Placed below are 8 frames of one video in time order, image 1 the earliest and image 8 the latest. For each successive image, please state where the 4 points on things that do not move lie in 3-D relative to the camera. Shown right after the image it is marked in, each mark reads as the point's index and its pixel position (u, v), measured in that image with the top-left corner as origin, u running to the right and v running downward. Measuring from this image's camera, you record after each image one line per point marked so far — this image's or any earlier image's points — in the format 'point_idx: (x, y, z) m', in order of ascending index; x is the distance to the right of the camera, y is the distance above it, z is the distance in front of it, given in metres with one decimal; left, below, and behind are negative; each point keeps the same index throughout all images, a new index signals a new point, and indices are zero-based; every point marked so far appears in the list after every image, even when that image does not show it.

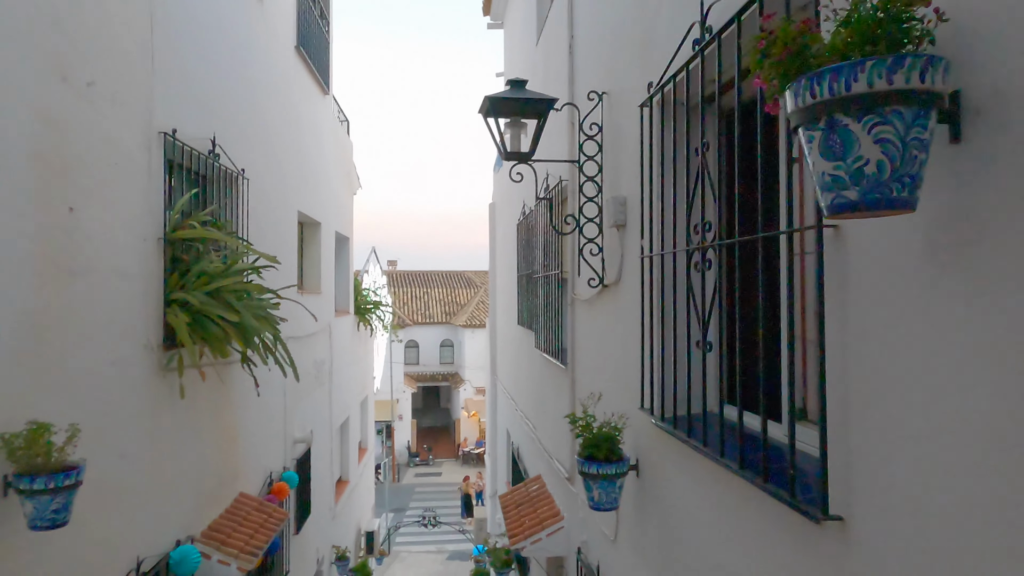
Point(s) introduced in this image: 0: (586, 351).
0: (+0.4, -0.4, +4.0) m
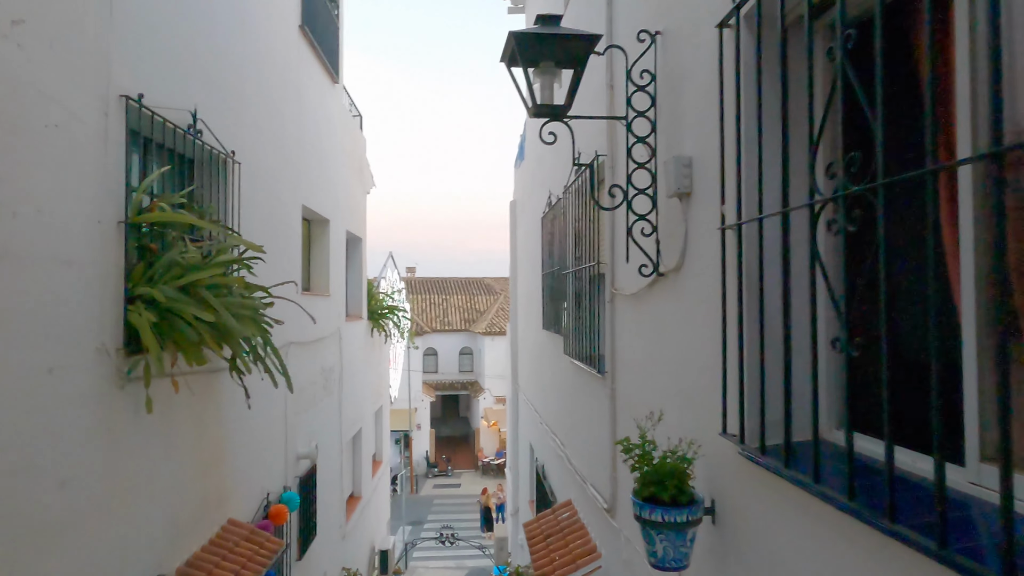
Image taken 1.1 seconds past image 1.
0: (+0.6, -0.3, +3.3) m
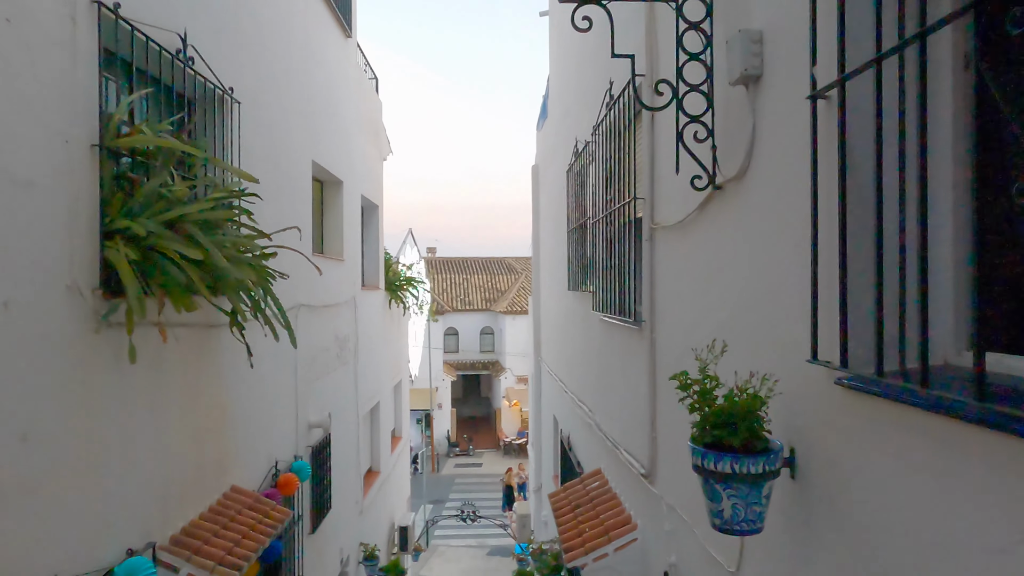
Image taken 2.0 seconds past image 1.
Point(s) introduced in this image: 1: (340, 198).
0: (+0.7, 0.0, +2.9) m
1: (-2.0, +1.1, +7.7) m
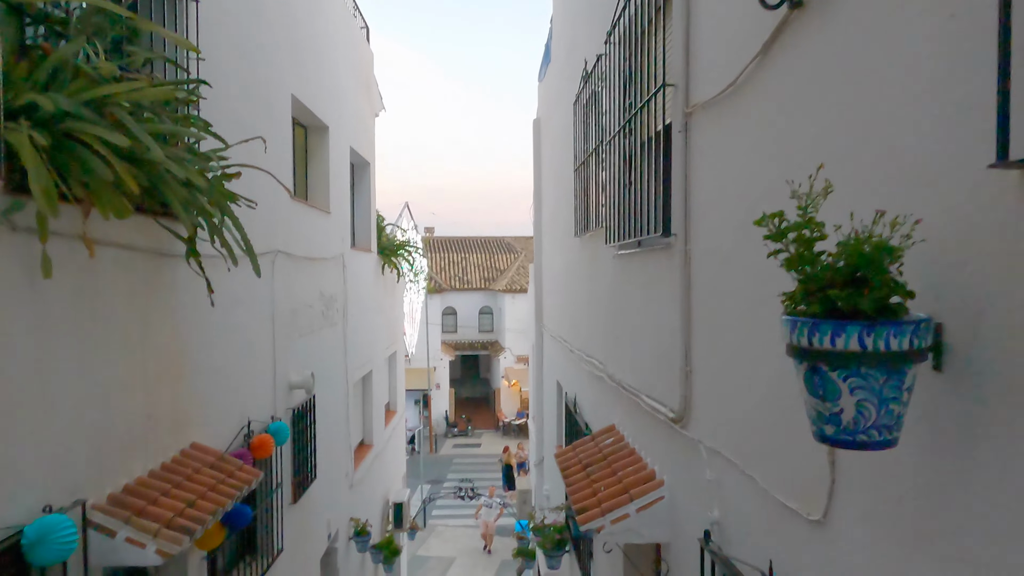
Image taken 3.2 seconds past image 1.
0: (+0.7, +0.4, +2.3) m
1: (-2.0, +1.5, +7.1) m
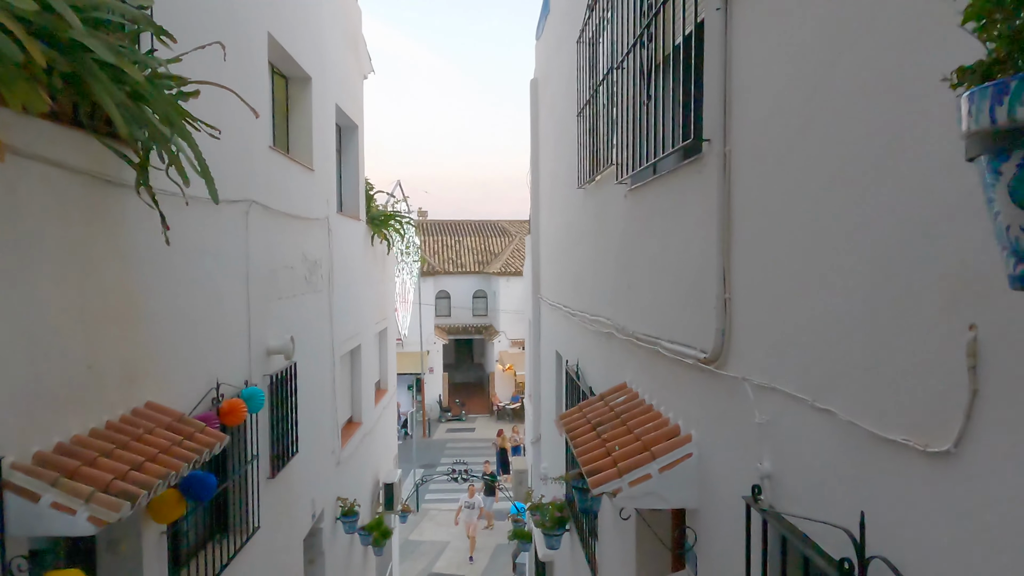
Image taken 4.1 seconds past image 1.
0: (+0.7, +0.6, +1.8) m
1: (-2.0, +1.9, +6.6) m
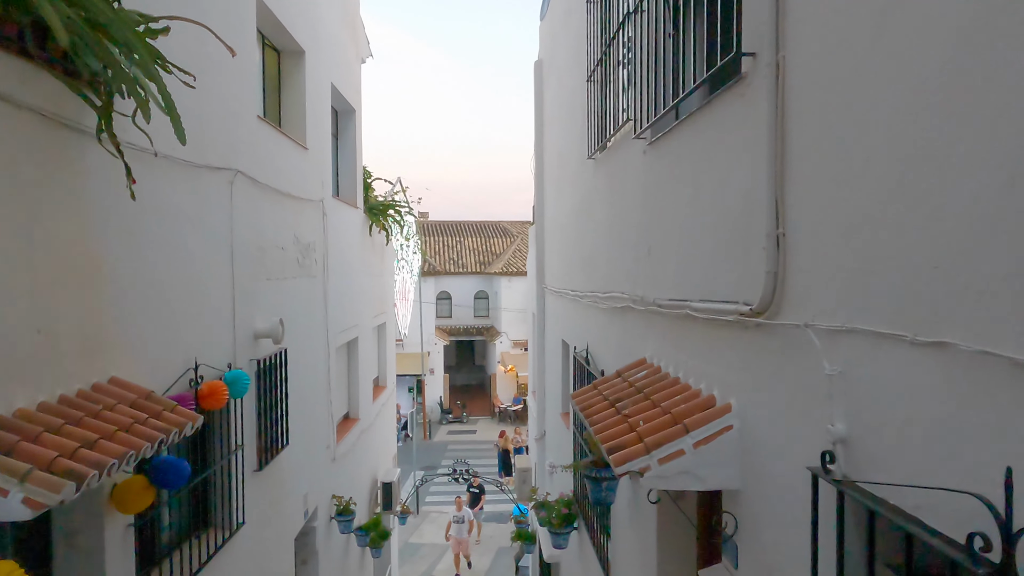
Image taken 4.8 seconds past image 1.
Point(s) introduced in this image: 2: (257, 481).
0: (+0.8, +0.8, +1.5) m
1: (-2.0, +2.1, +6.3) m
2: (-1.9, -1.4, +4.8) m
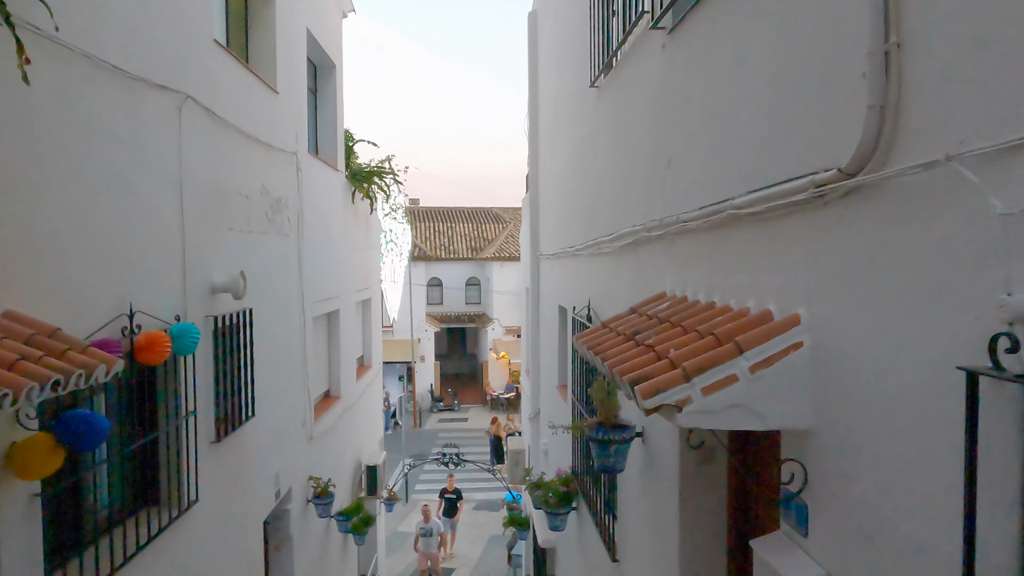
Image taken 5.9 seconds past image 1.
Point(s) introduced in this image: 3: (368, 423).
0: (+0.7, +1.1, +0.9) m
1: (-2.1, +2.4, +5.6) m
2: (-1.9, -1.1, +4.2) m
3: (-2.2, -2.0, +9.9) m
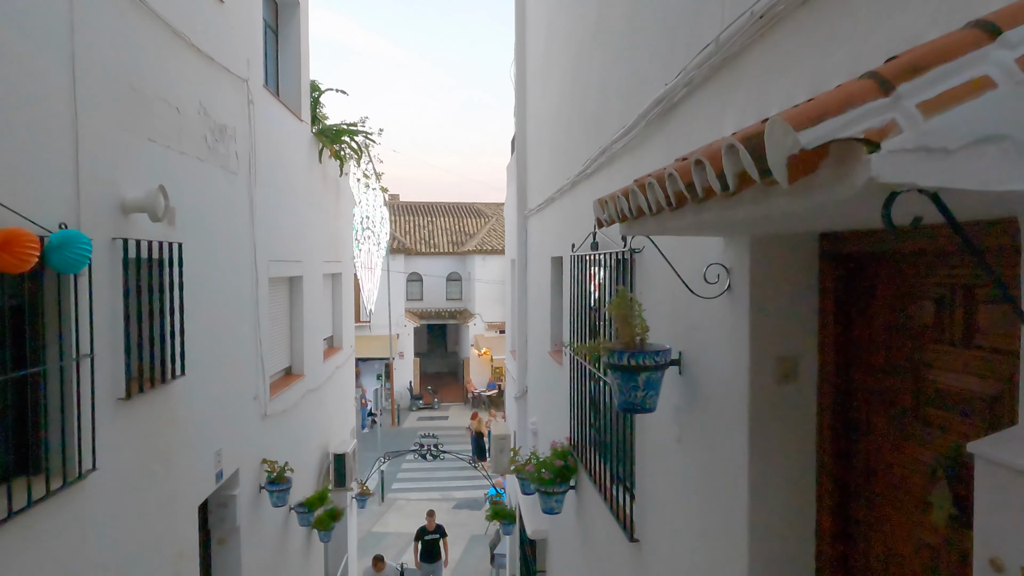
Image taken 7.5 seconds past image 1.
0: (+0.8, +1.6, +0.1) m
1: (-2.2, +2.8, +4.8) m
2: (-2.0, -0.6, +3.4) m
3: (-2.4, -1.6, +9.0) m
